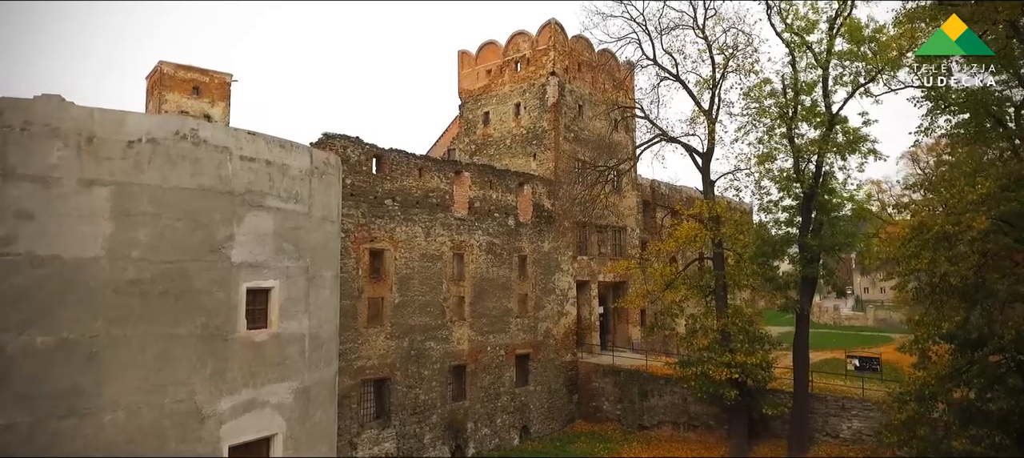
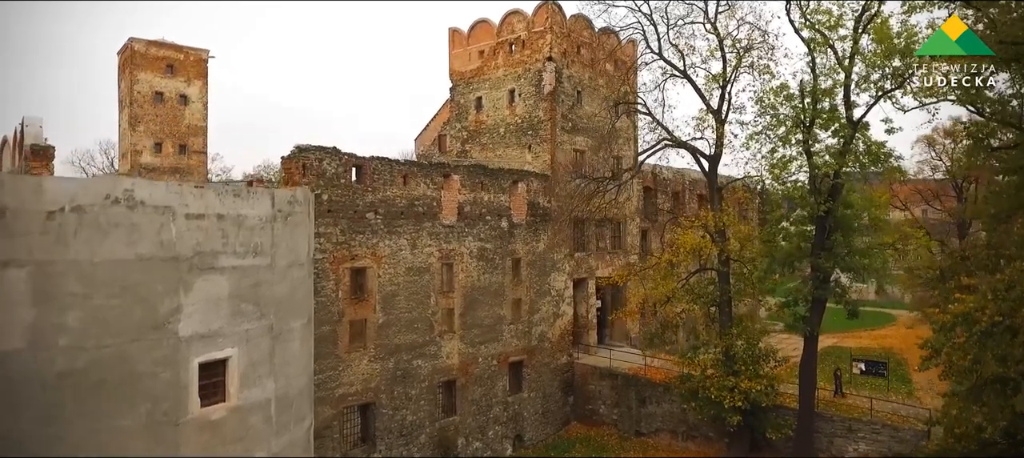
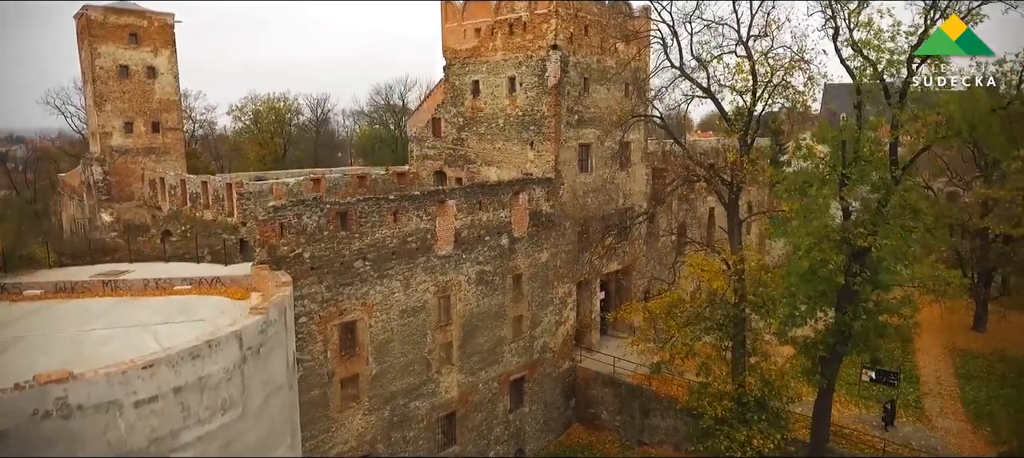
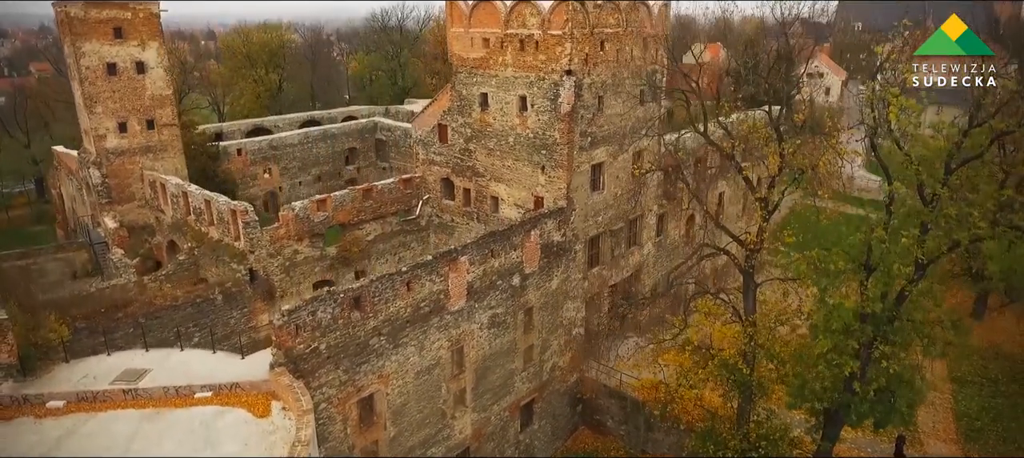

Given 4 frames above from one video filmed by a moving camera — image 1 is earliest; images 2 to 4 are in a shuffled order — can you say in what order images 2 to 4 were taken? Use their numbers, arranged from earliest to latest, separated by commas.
2, 3, 4
